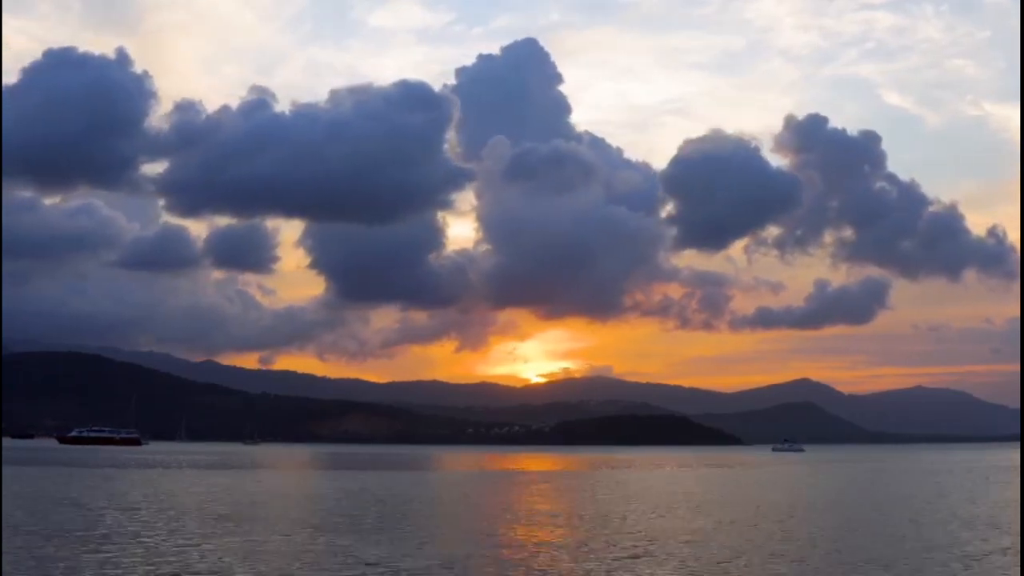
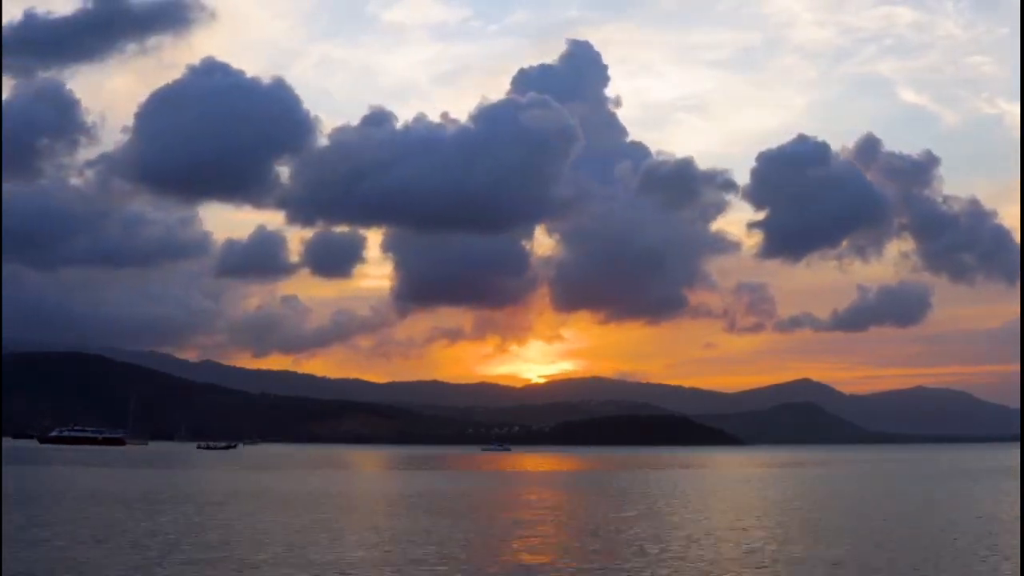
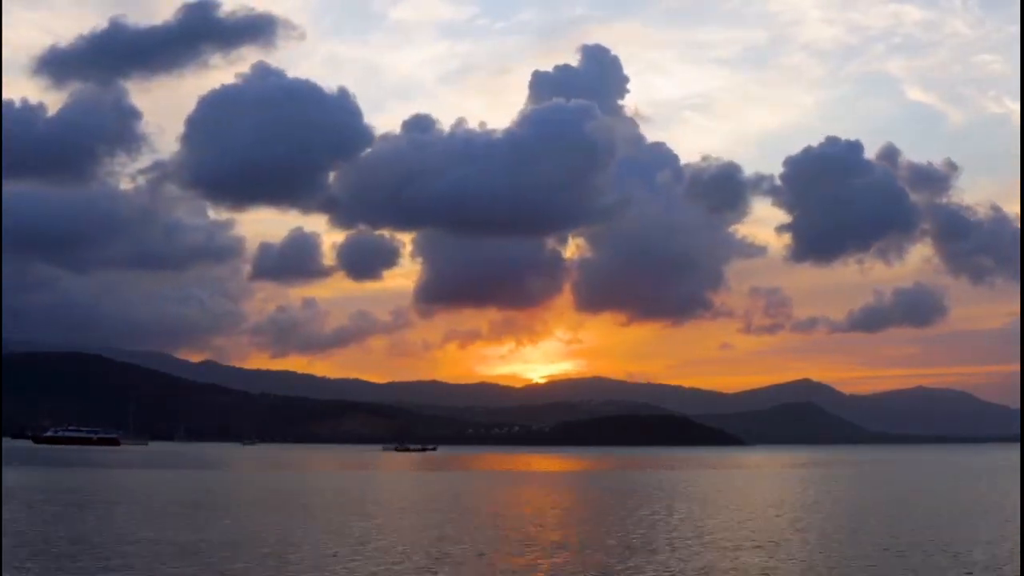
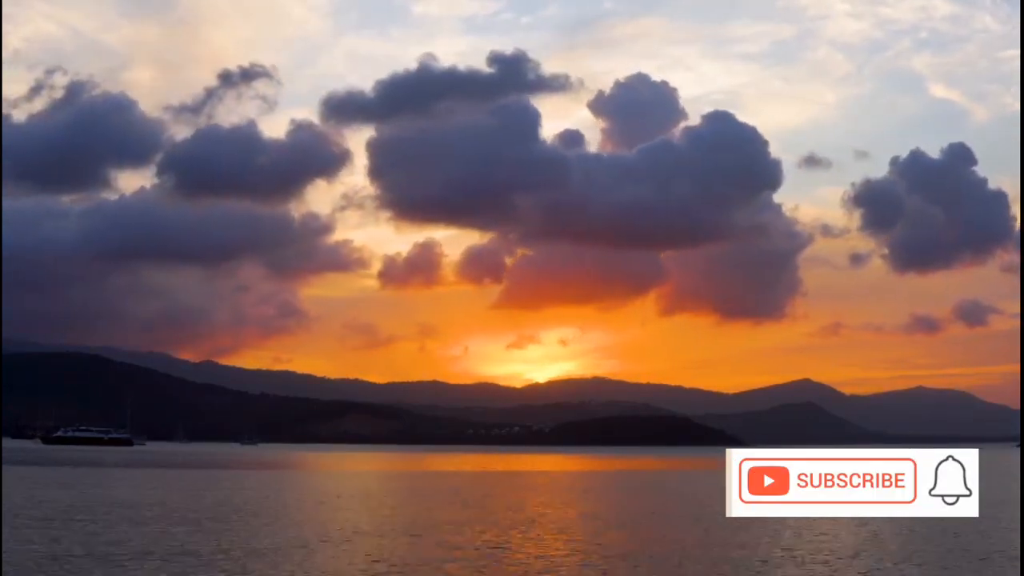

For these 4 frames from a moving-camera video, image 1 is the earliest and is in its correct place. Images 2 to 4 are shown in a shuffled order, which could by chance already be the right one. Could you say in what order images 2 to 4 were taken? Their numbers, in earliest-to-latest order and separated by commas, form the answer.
2, 3, 4
